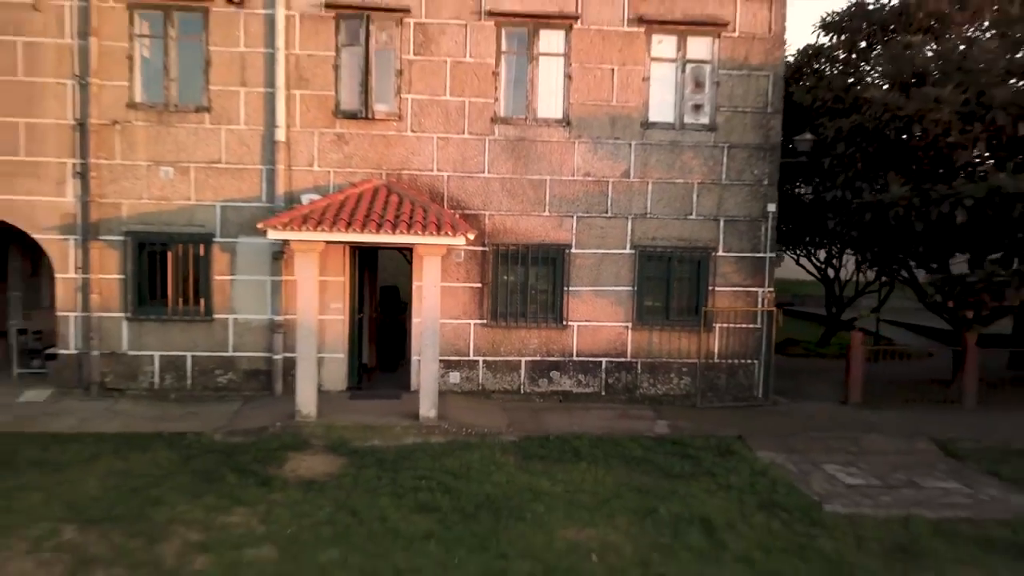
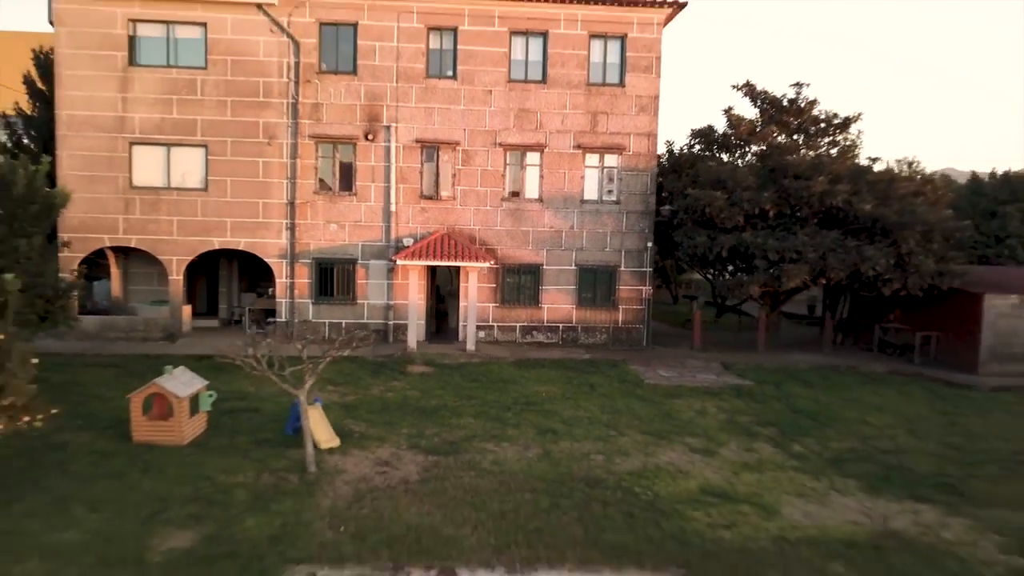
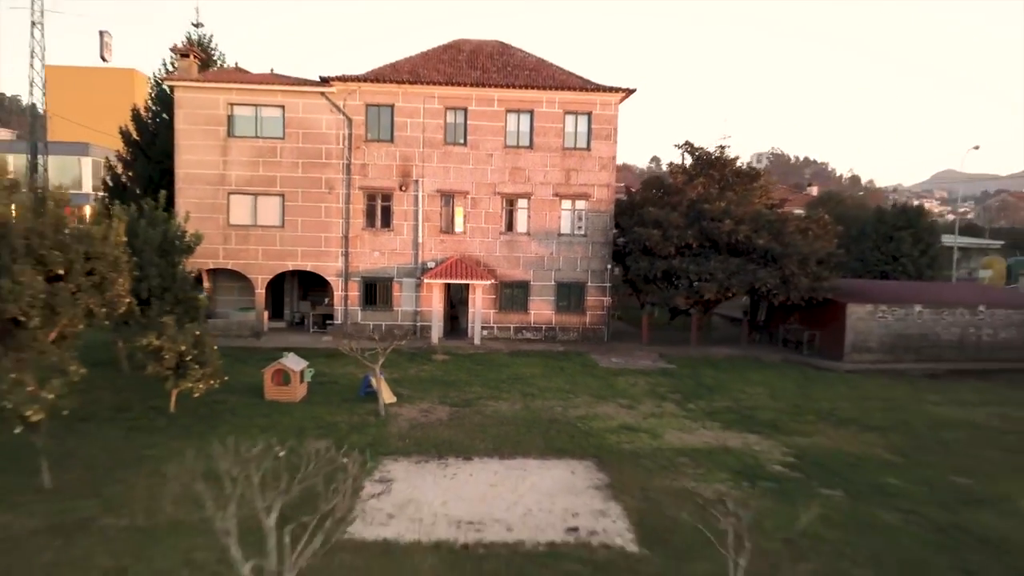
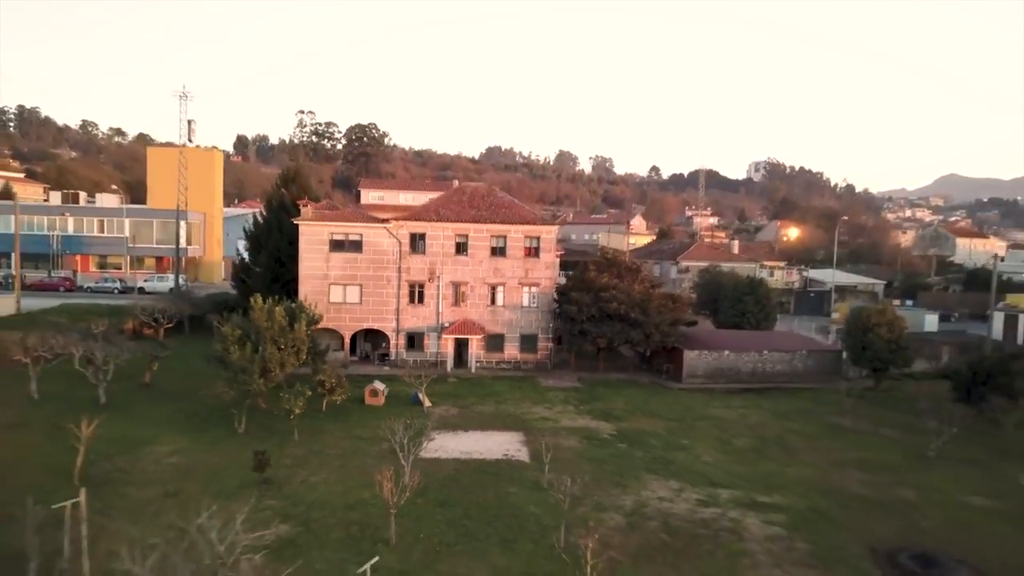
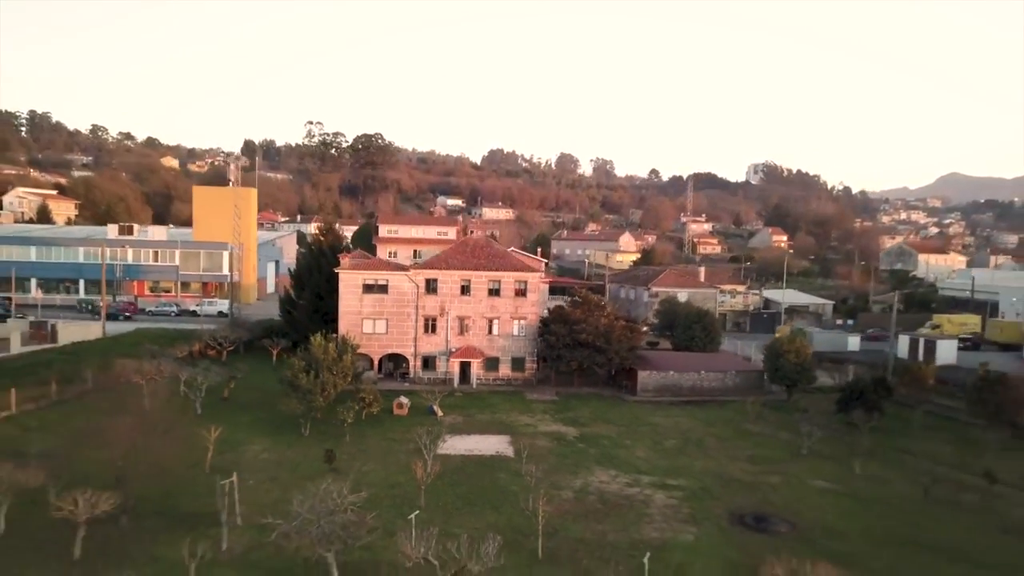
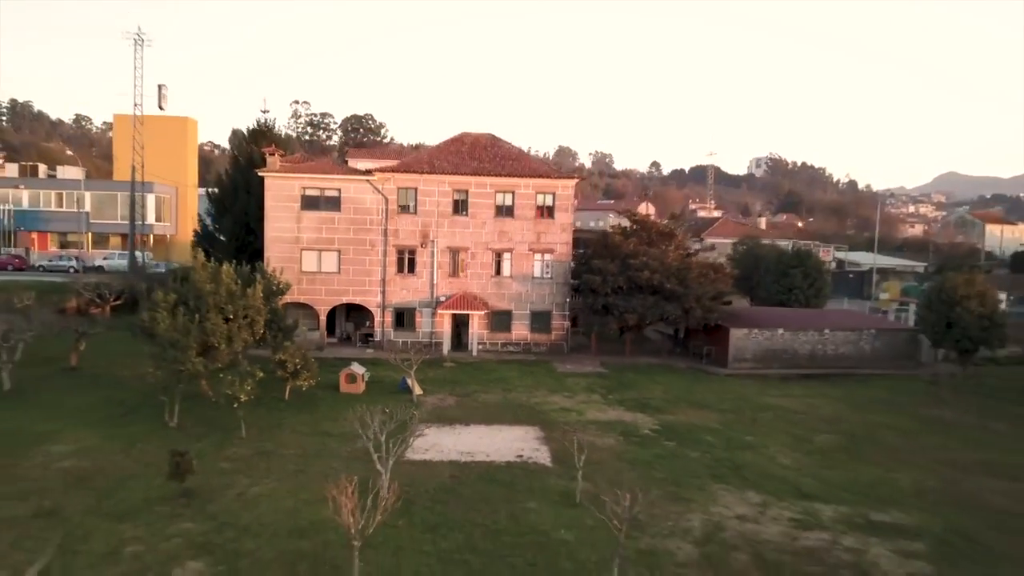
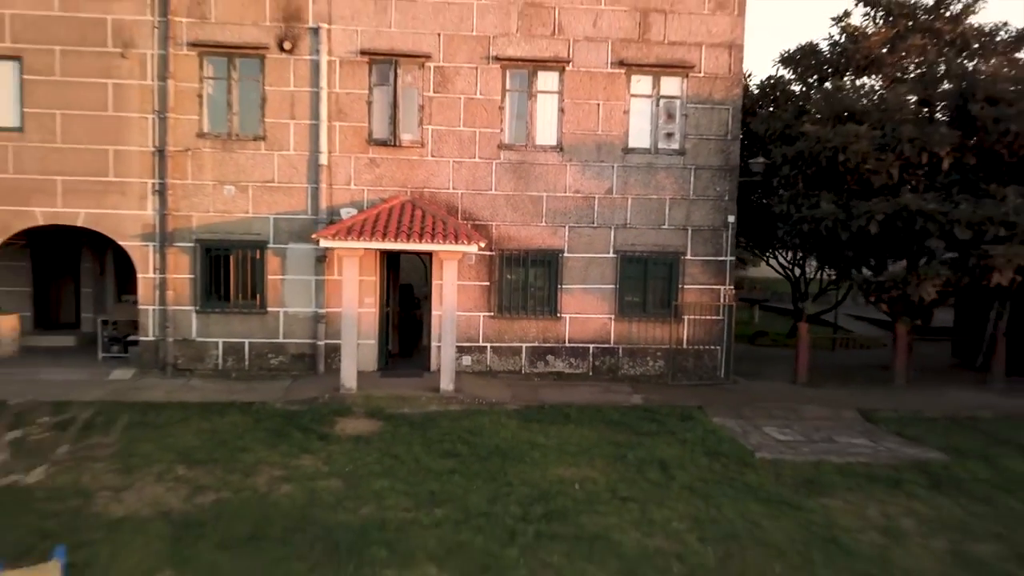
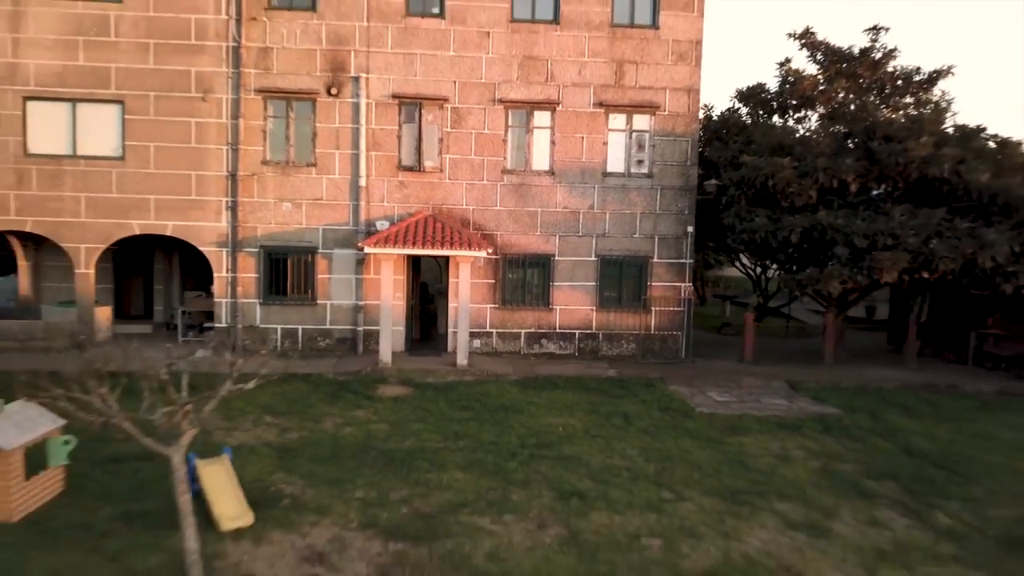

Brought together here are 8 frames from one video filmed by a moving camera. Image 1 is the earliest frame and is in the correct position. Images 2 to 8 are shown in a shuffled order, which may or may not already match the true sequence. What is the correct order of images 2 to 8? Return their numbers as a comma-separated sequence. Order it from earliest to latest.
7, 8, 2, 3, 6, 4, 5
